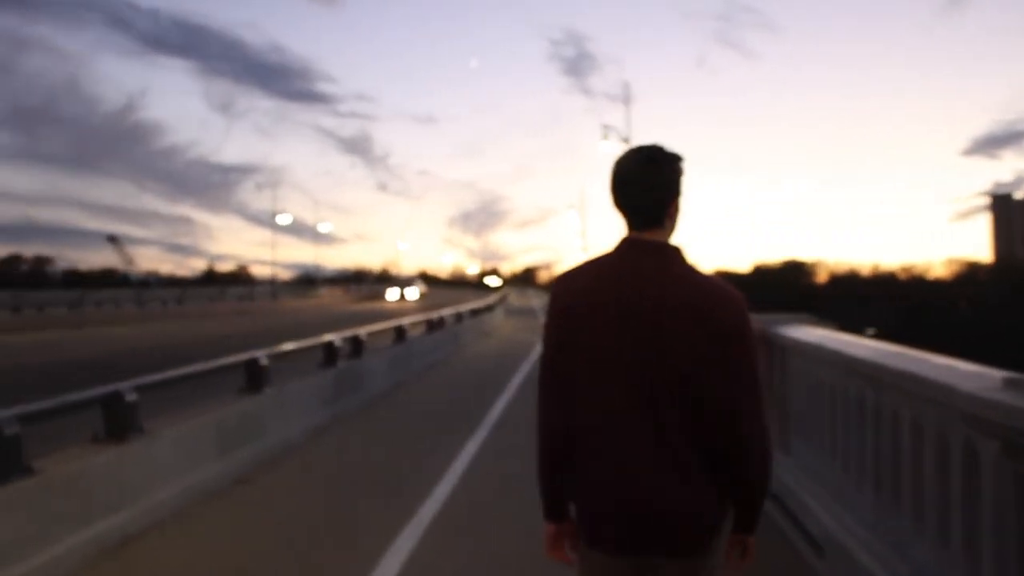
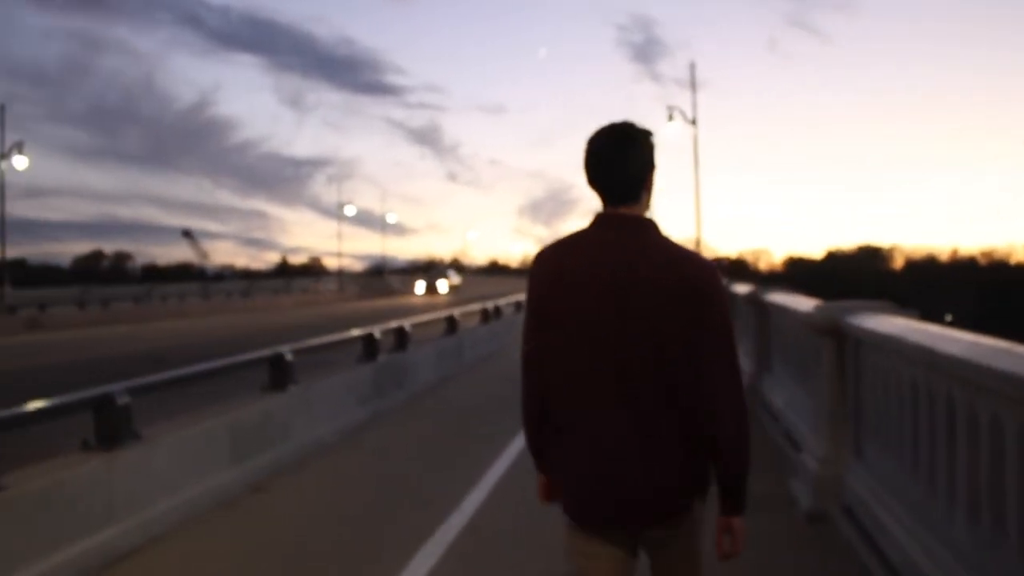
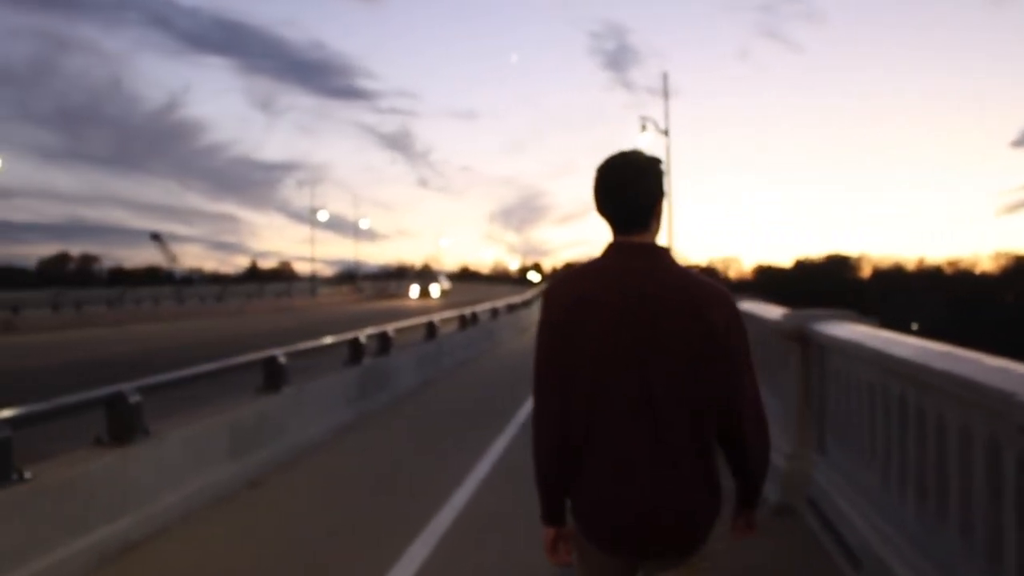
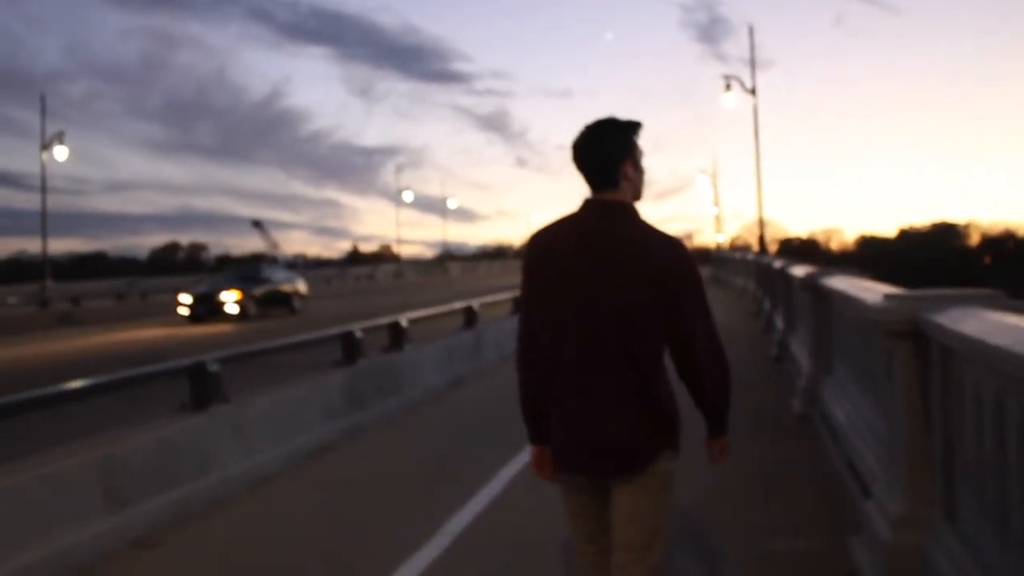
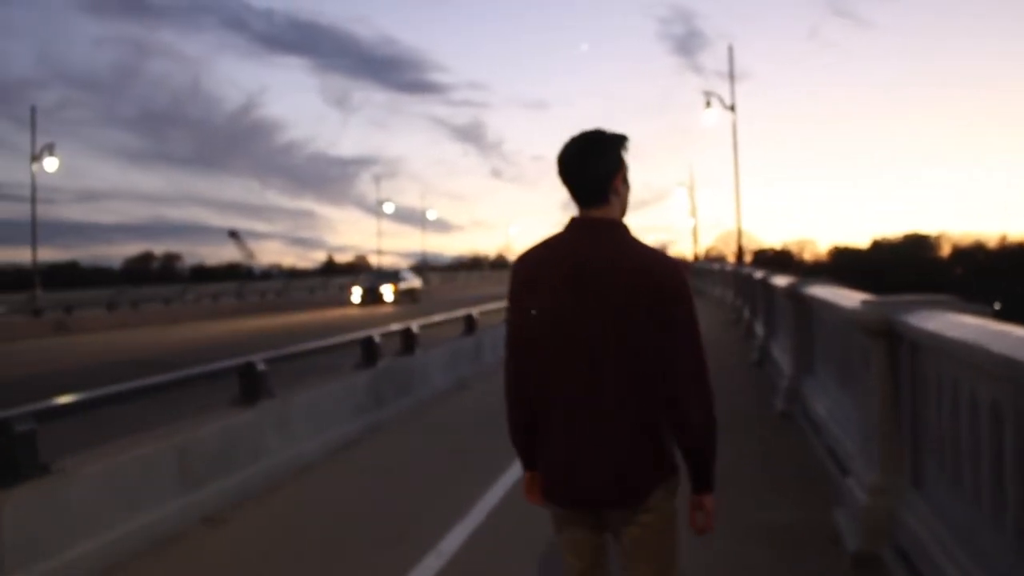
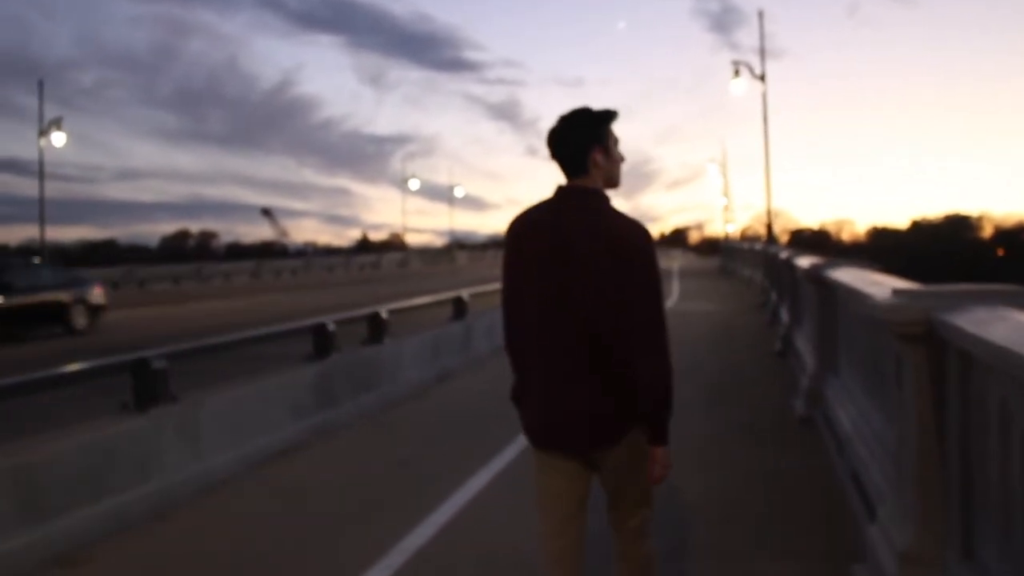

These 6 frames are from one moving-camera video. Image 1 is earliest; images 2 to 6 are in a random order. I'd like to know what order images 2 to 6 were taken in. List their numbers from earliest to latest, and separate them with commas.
3, 2, 5, 4, 6
